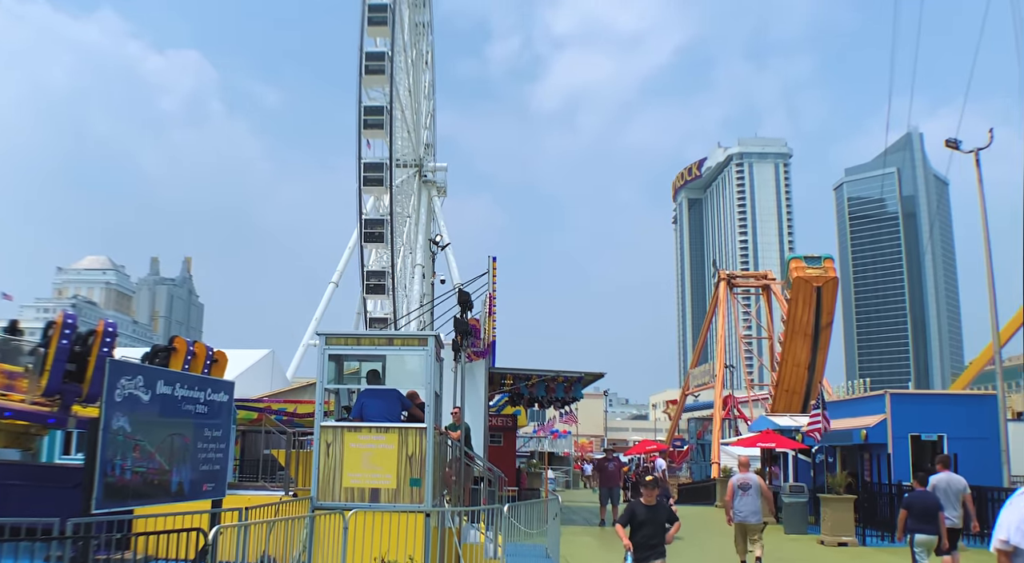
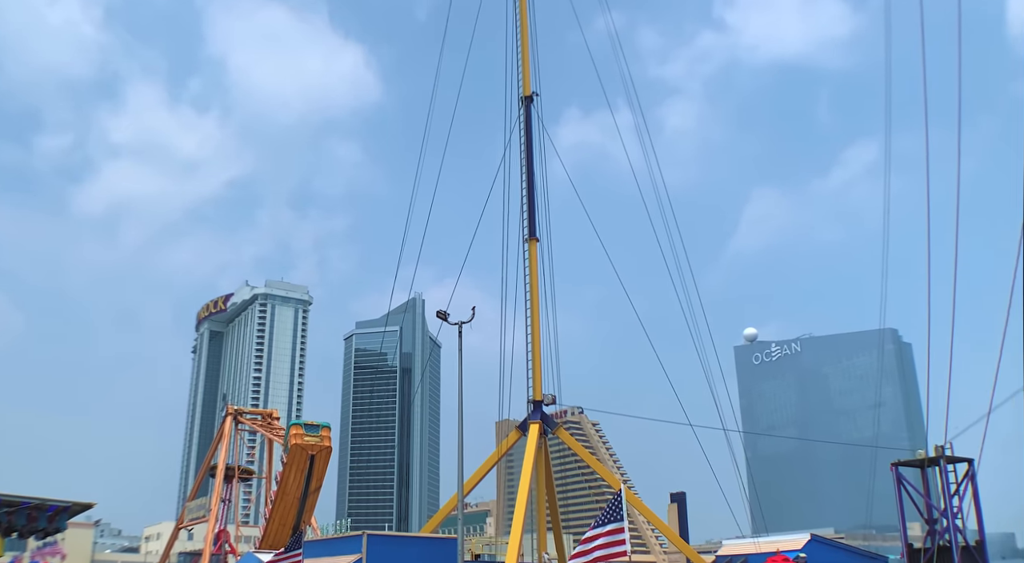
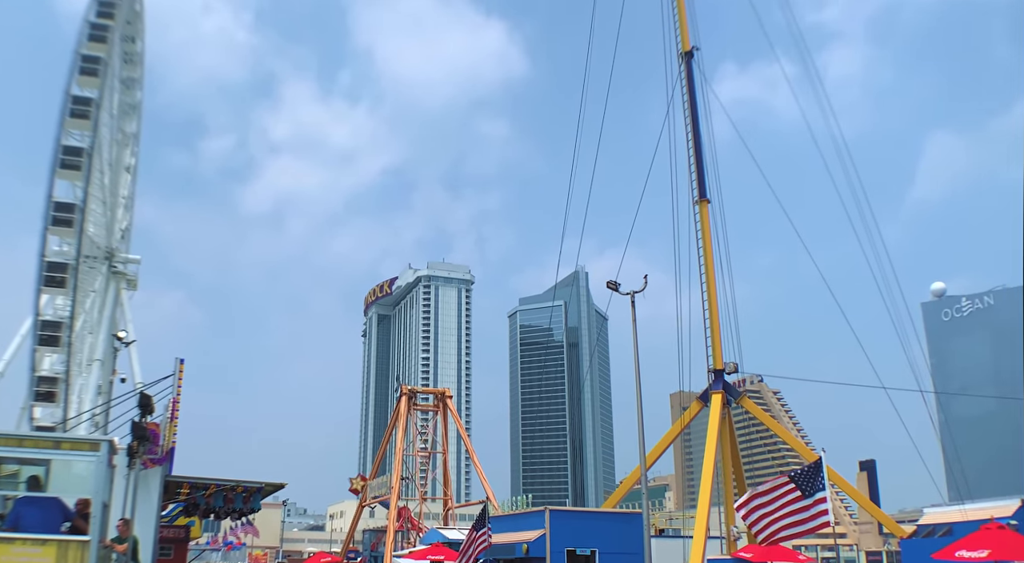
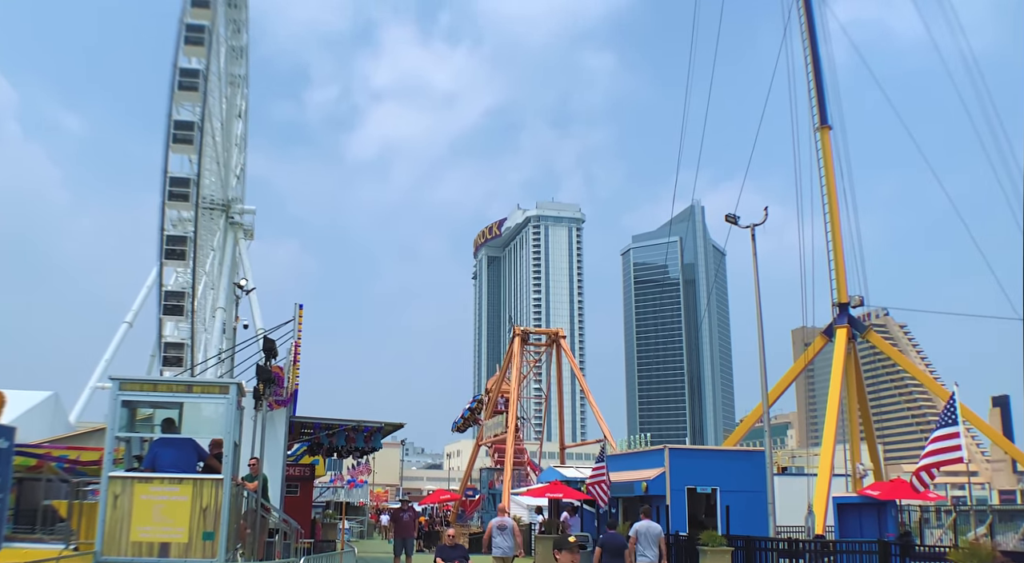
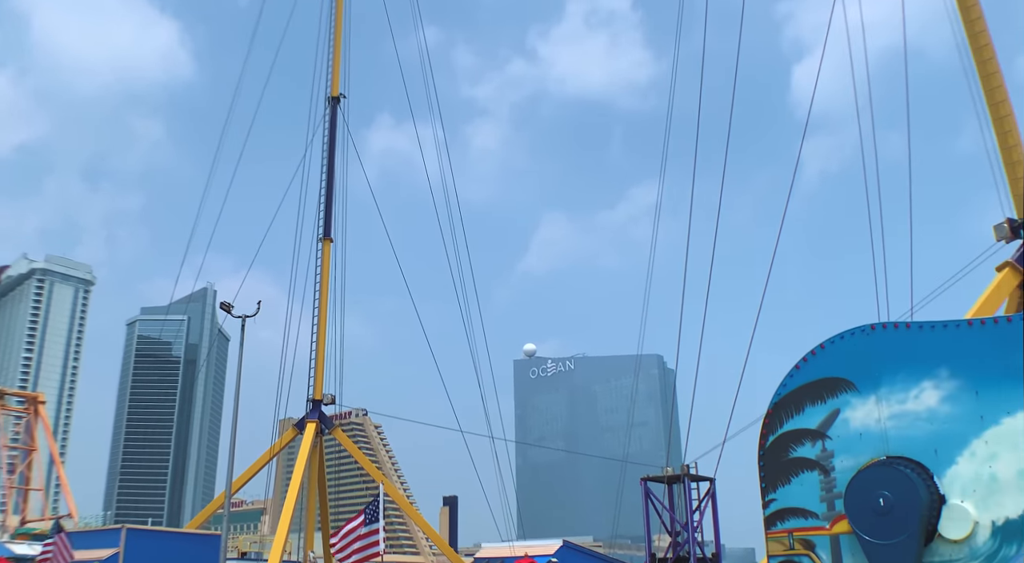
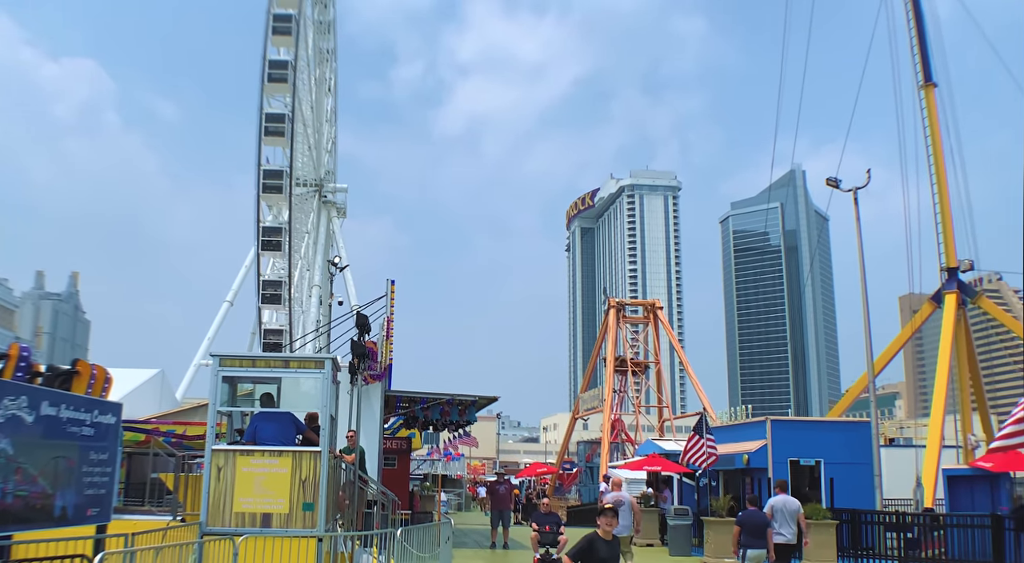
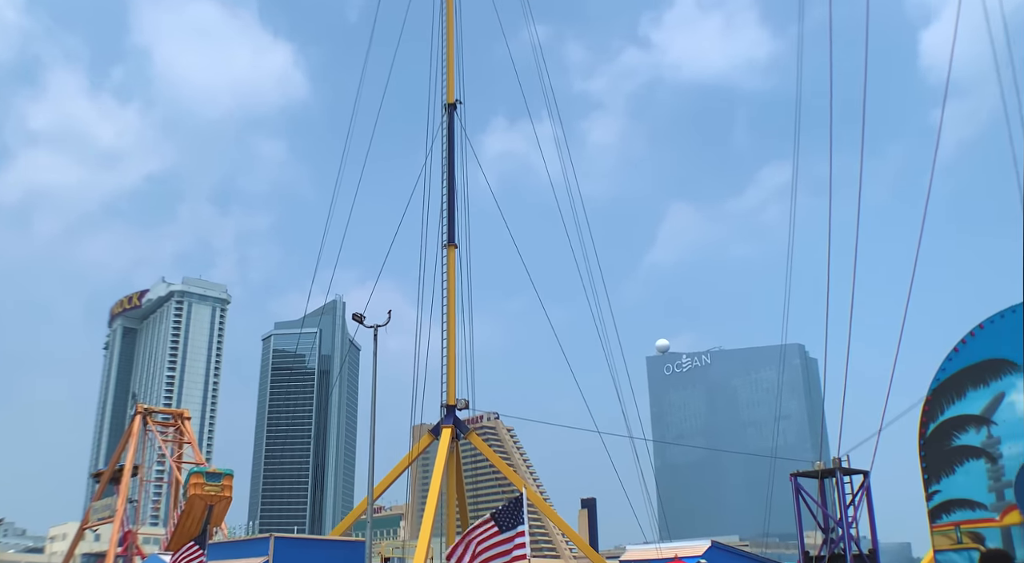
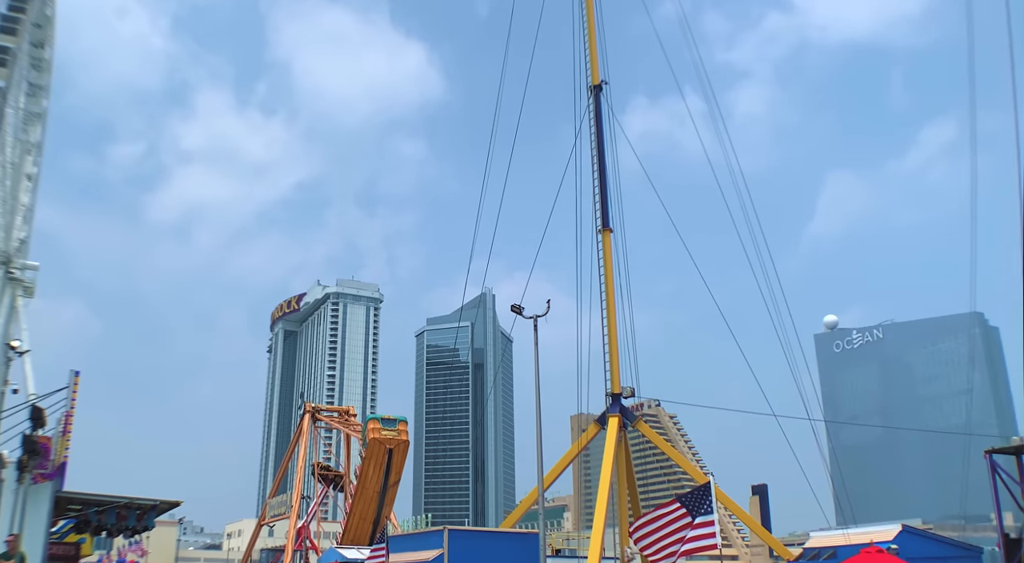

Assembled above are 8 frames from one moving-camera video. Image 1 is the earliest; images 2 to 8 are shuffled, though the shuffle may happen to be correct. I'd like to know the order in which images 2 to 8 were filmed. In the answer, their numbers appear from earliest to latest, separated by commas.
6, 4, 3, 8, 2, 7, 5
